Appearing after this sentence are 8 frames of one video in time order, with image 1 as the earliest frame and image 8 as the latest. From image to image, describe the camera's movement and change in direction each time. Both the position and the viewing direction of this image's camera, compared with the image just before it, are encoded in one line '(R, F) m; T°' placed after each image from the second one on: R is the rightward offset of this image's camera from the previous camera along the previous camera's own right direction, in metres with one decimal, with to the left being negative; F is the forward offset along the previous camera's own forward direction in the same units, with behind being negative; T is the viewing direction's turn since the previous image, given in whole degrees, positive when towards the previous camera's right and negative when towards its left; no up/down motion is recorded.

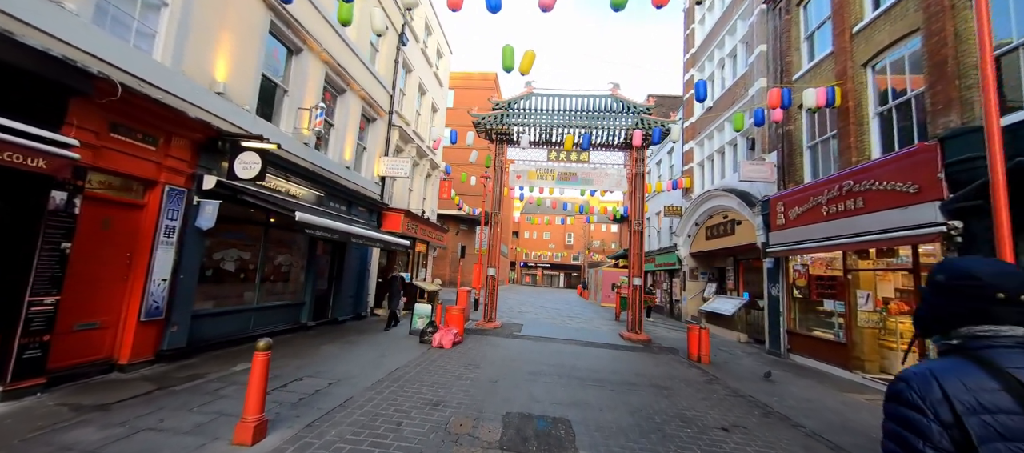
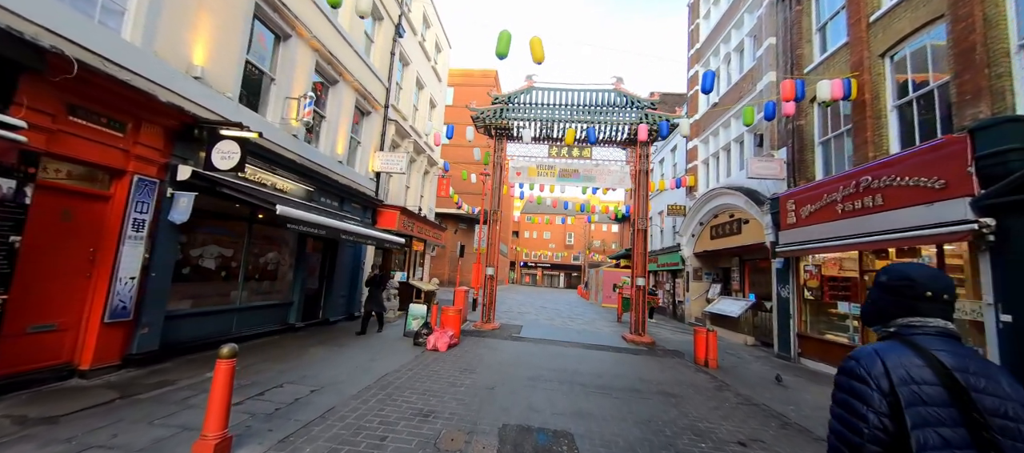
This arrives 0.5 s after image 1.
(0.0, +0.4) m; 0°
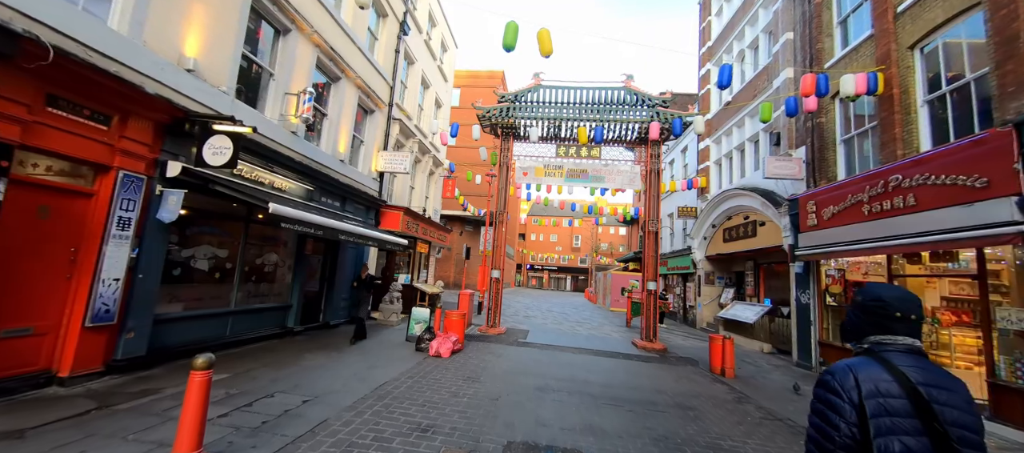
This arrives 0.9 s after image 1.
(0.0, +0.3) m; -1°
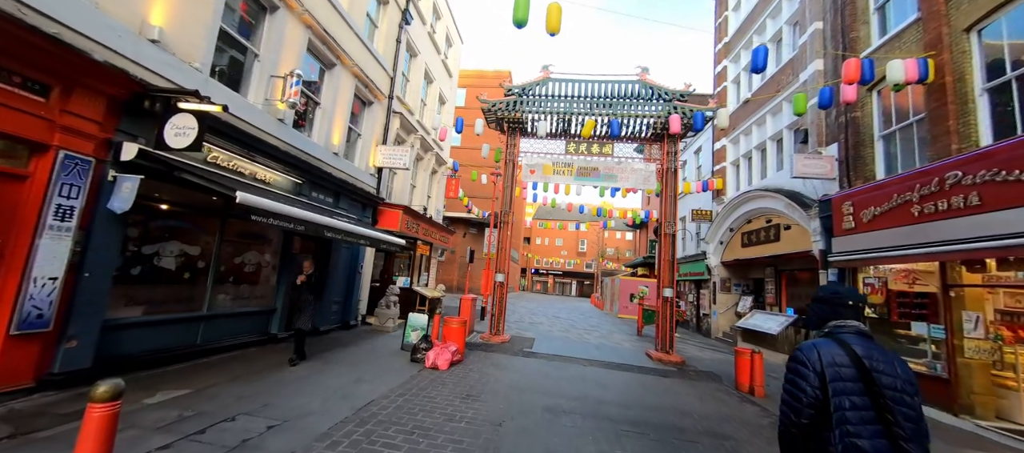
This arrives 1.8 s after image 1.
(0.0, +0.7) m; -1°
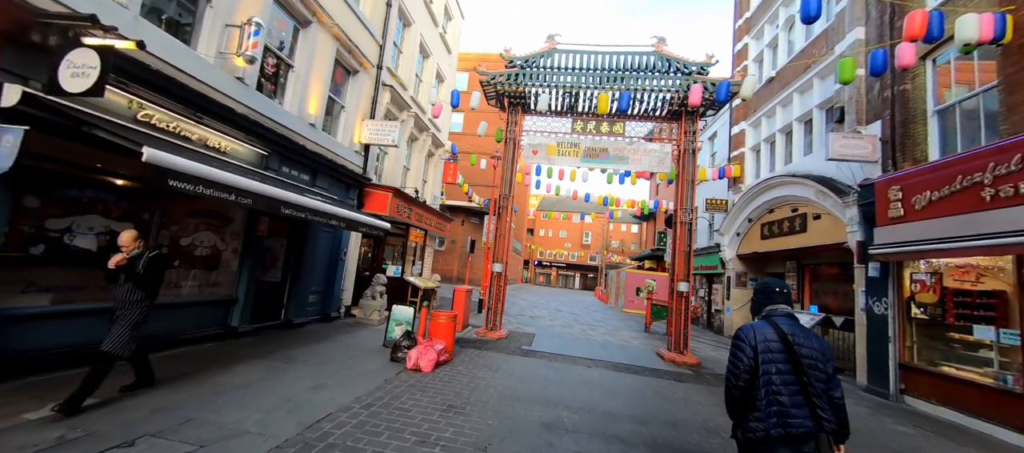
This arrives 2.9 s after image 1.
(+0.1, +0.9) m; -1°
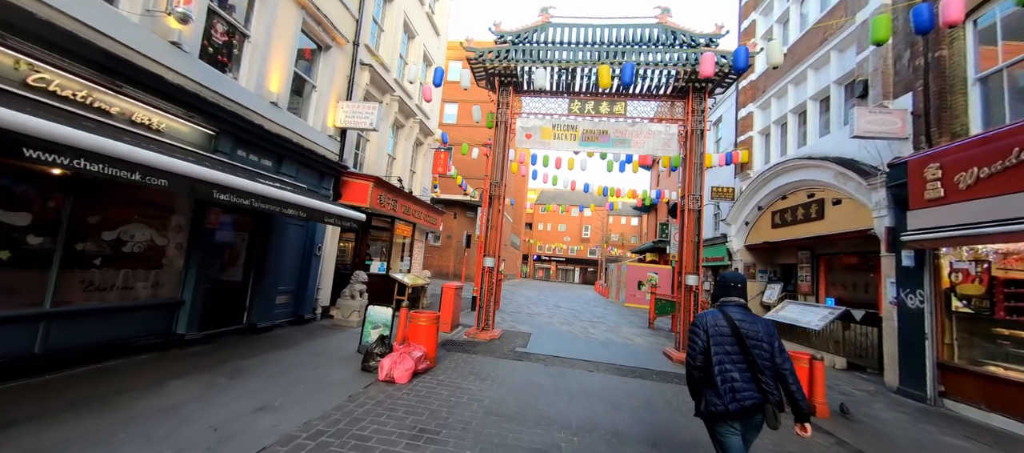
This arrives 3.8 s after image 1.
(+0.2, +0.8) m; 0°
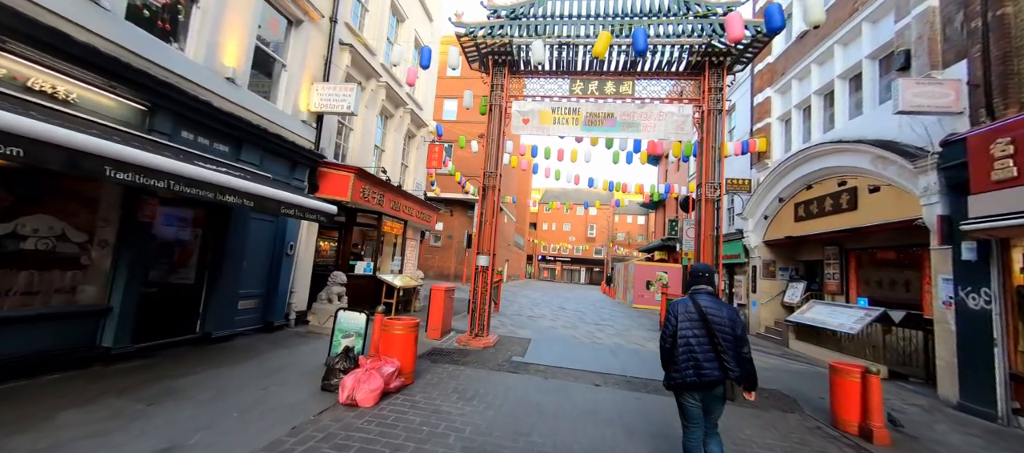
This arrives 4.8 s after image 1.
(+0.2, +0.9) m; -1°
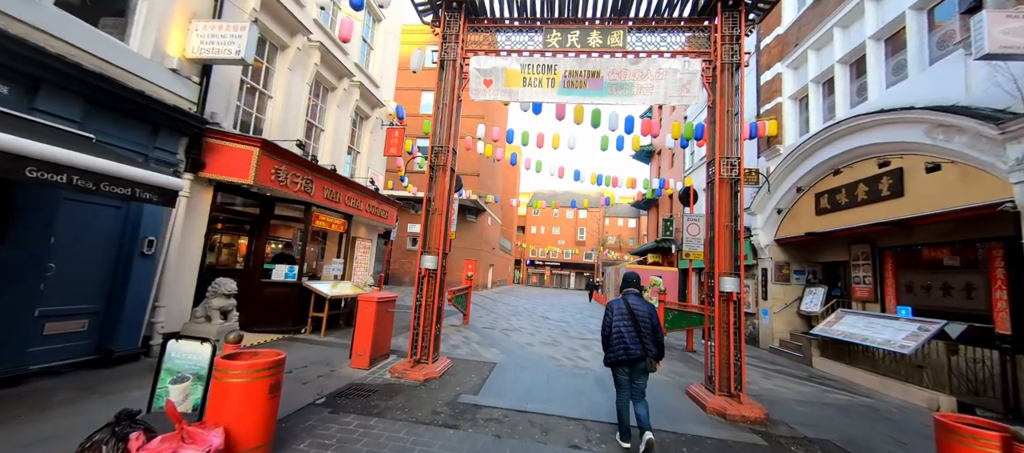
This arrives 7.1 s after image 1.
(+0.6, +1.8) m; +1°
